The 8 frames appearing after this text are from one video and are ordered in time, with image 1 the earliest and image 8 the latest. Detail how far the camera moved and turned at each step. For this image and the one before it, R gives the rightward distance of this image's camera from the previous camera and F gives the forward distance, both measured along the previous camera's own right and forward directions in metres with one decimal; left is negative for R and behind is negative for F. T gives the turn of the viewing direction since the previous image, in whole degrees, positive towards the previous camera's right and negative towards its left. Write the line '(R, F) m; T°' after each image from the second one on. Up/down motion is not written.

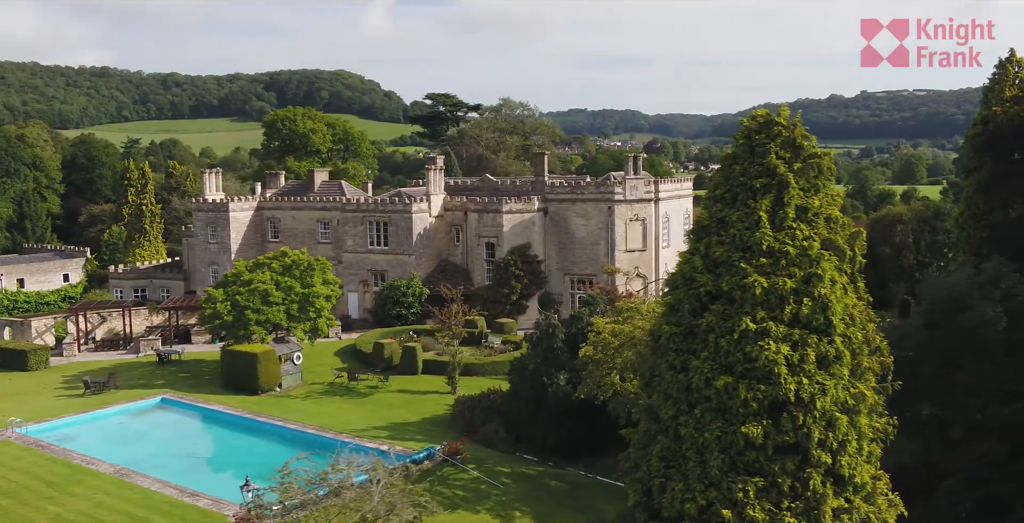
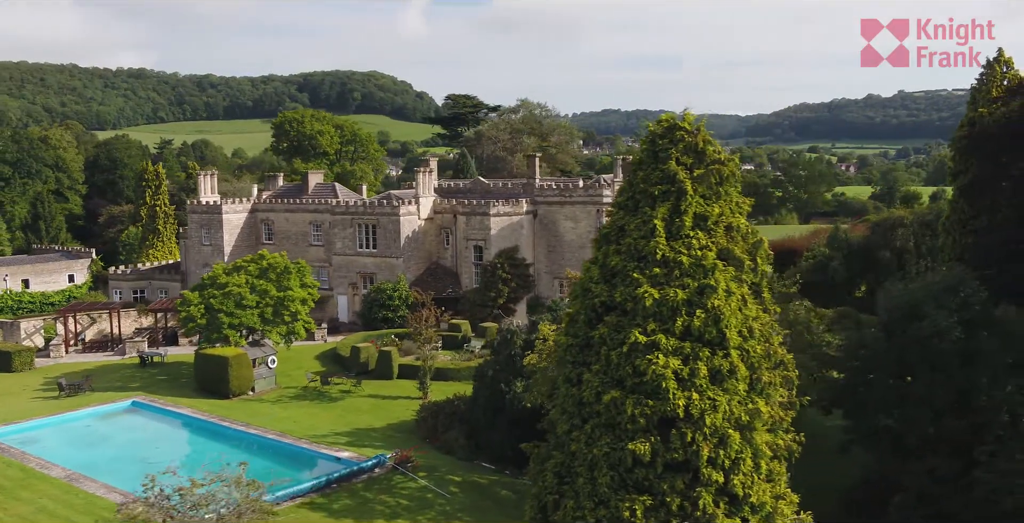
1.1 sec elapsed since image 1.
(+1.7, +0.3) m; -2°
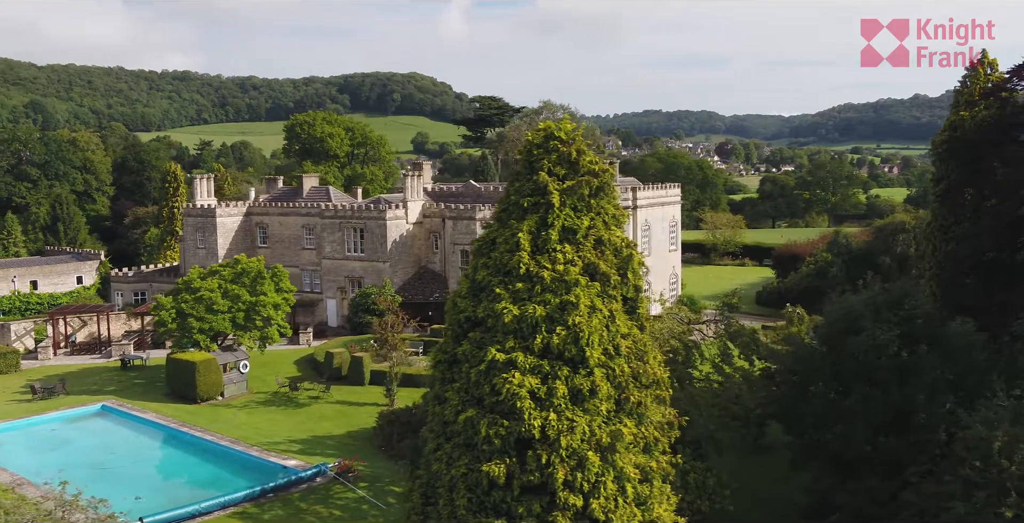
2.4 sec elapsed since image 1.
(+2.0, +0.3) m; -2°
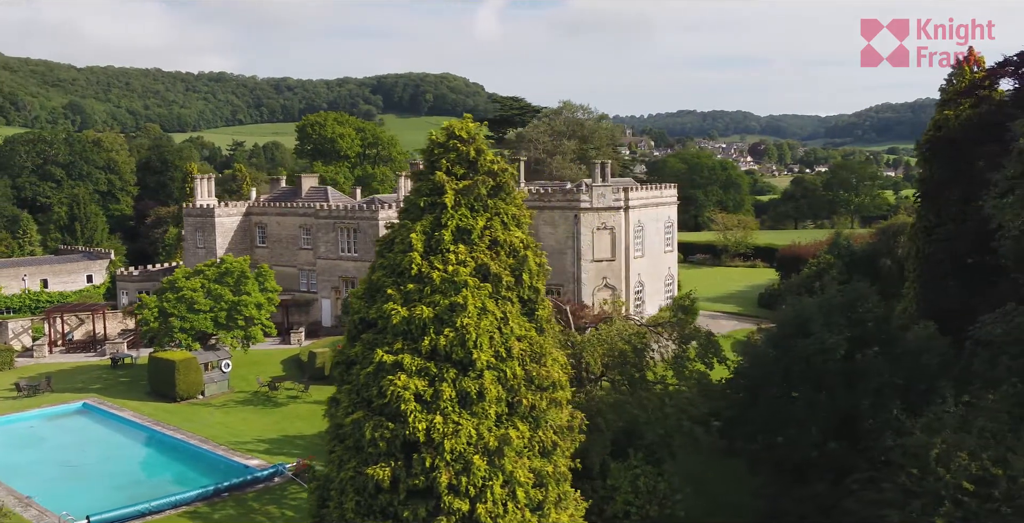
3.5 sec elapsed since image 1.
(+1.5, +0.2) m; -2°
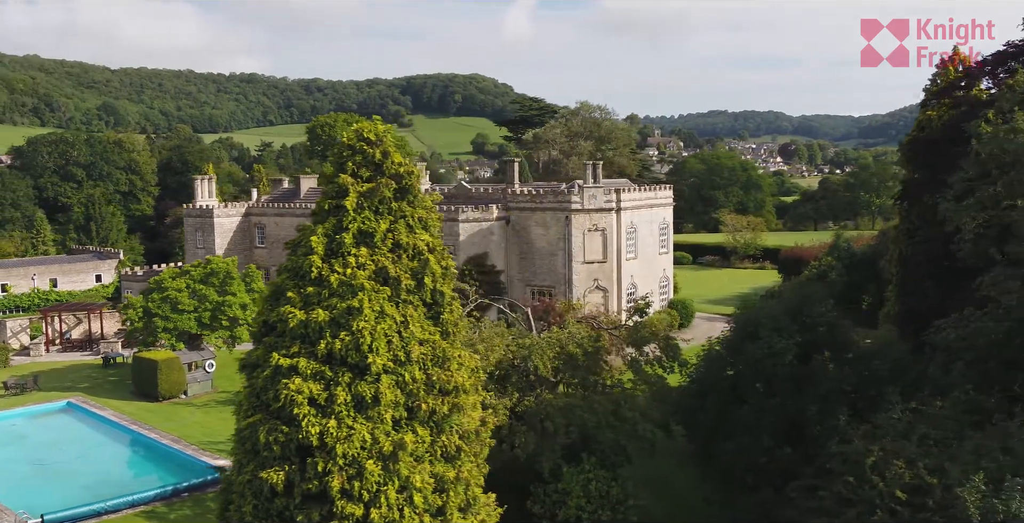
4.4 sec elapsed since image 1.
(+1.4, +0.1) m; -1°
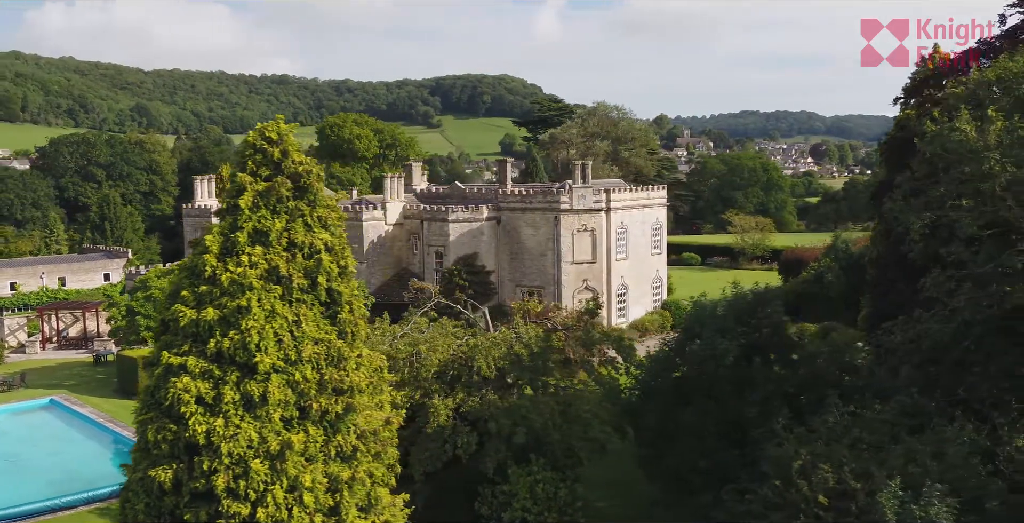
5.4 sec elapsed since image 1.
(+1.5, +0.1) m; -1°
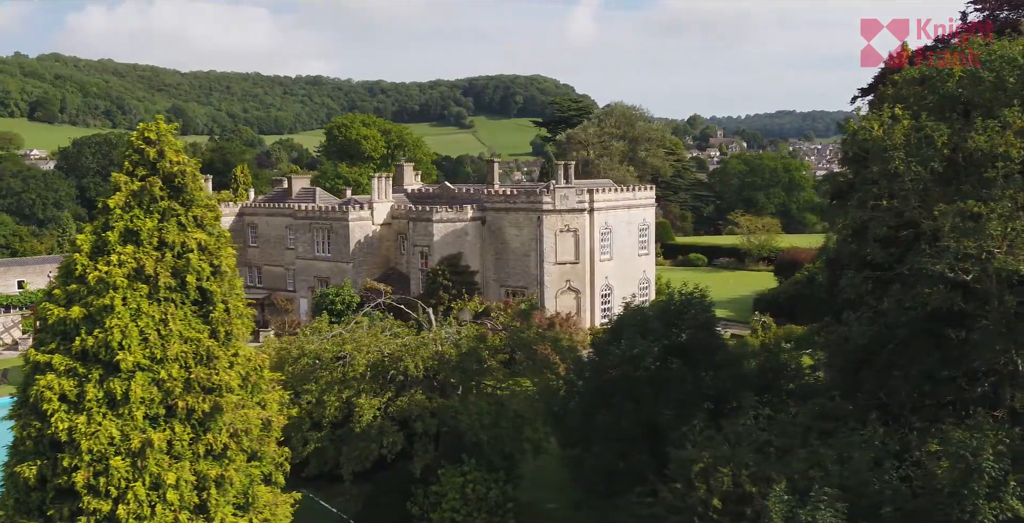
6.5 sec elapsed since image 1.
(+1.8, 0.0) m; -2°
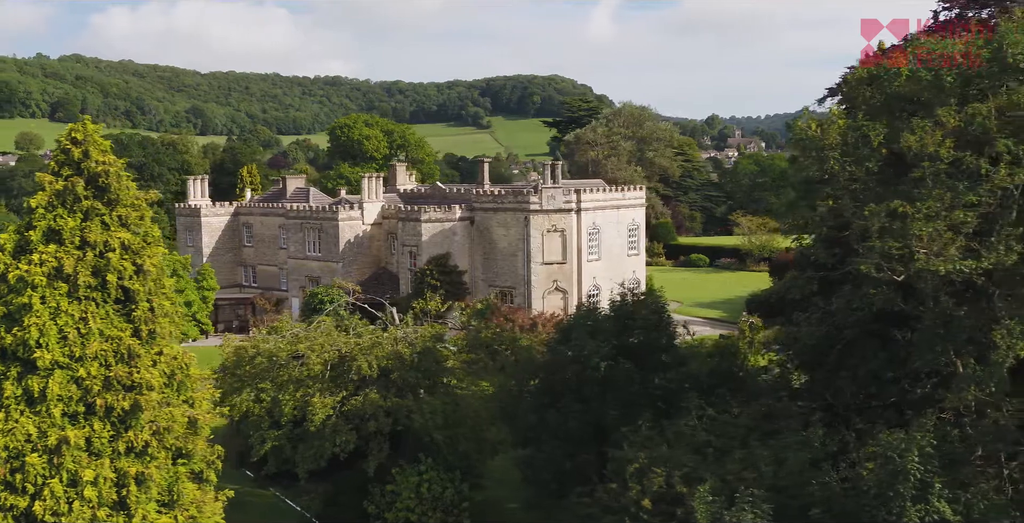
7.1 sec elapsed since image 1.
(+1.1, 0.0) m; -1°
